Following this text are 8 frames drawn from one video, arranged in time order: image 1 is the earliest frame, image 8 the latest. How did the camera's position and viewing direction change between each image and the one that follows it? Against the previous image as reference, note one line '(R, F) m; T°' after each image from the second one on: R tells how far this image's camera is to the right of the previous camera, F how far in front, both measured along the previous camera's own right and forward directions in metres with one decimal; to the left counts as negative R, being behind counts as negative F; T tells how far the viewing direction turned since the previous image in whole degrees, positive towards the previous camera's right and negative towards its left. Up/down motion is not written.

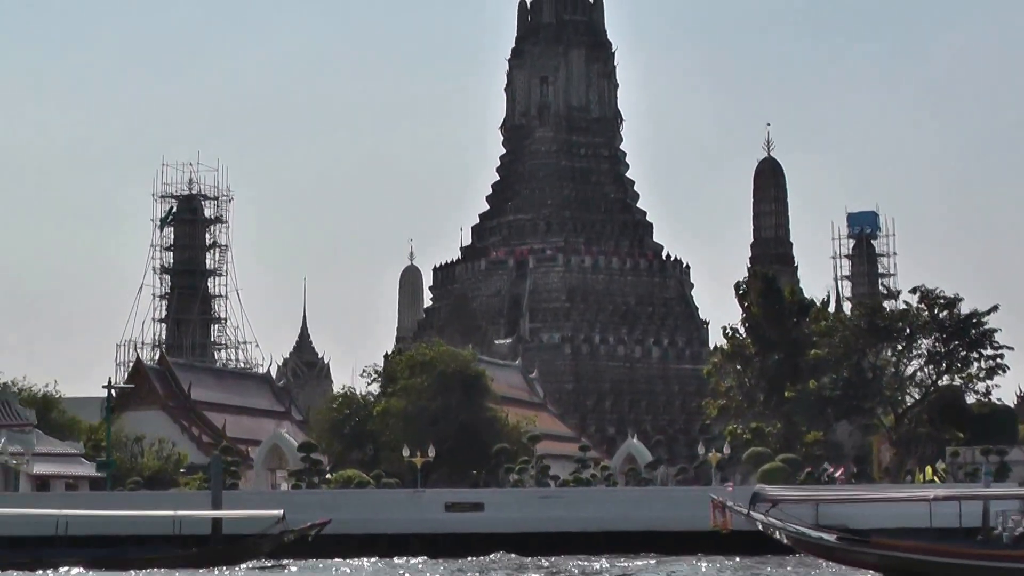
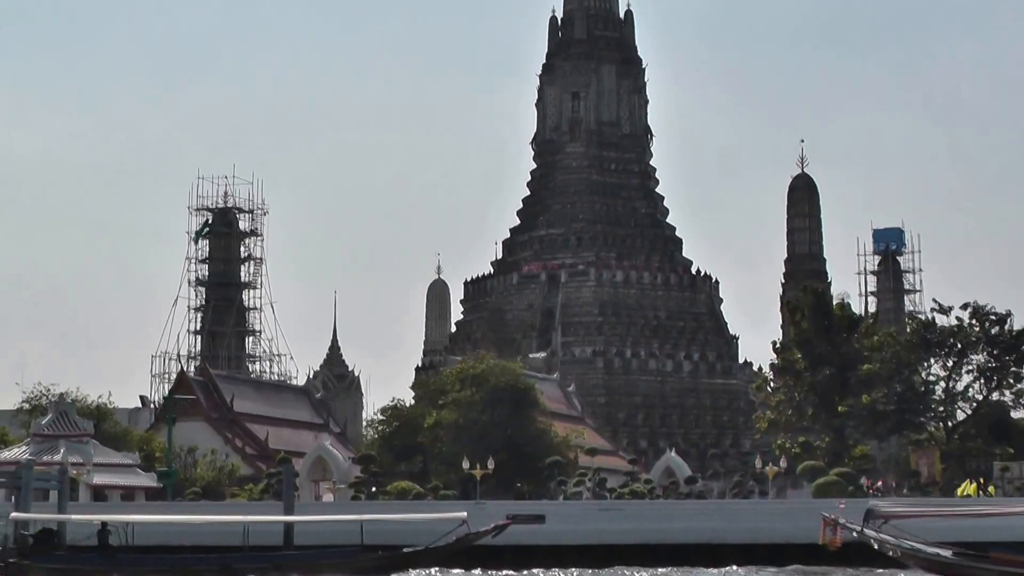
(-1.7, -0.3) m; +2°
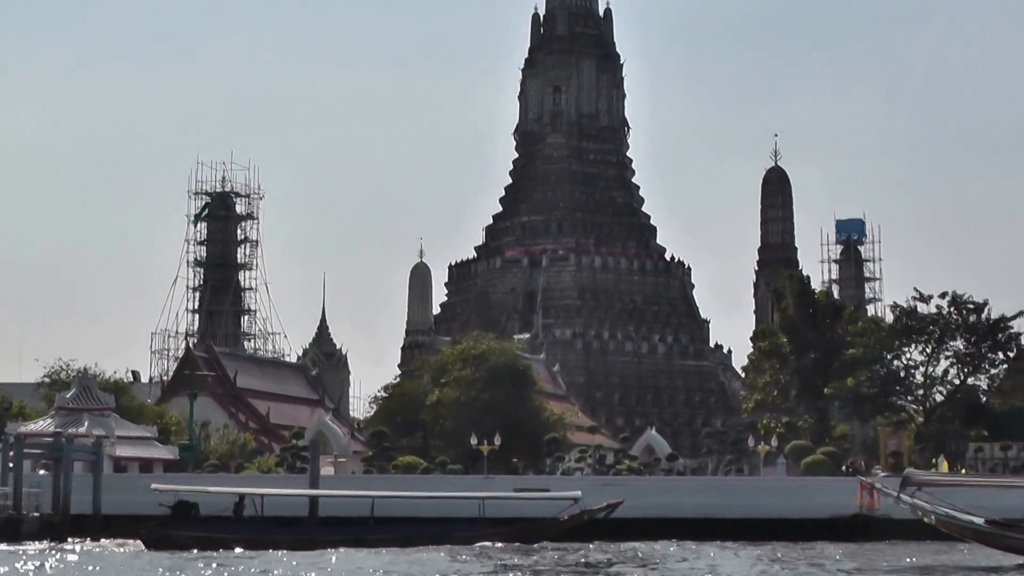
(-1.8, -1.5) m; +3°
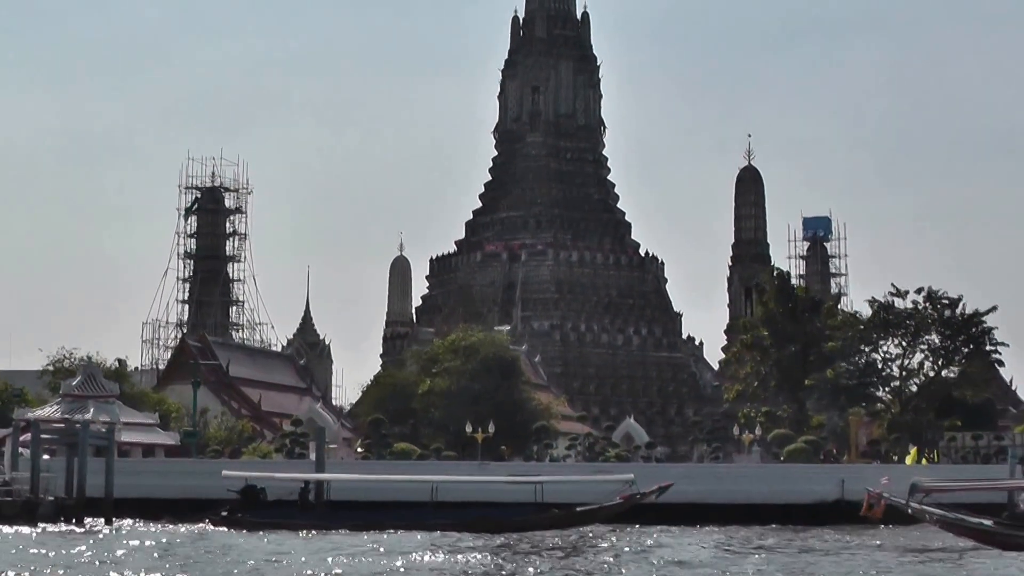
(-1.2, -1.1) m; +2°
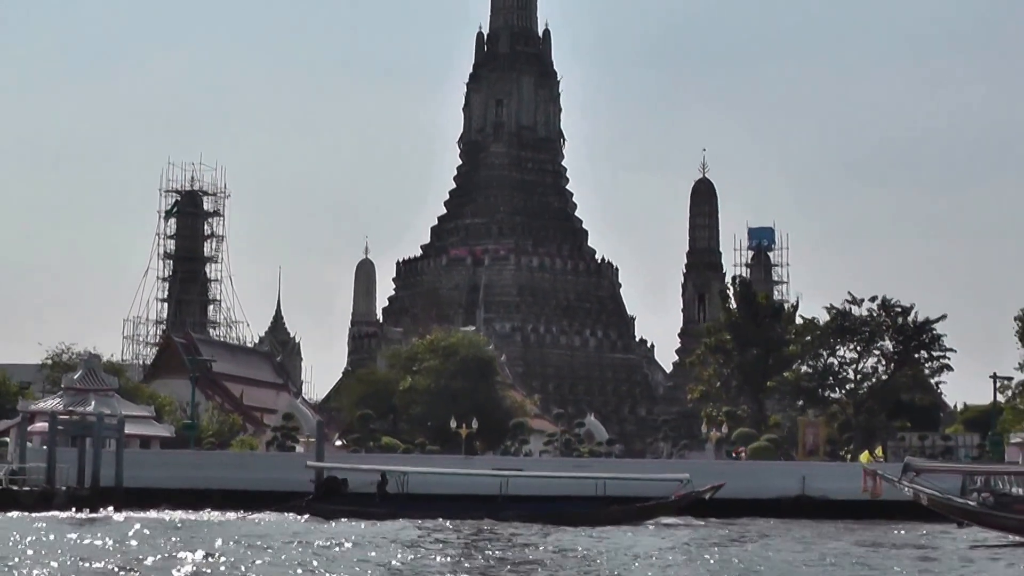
(-1.7, -1.8) m; +4°
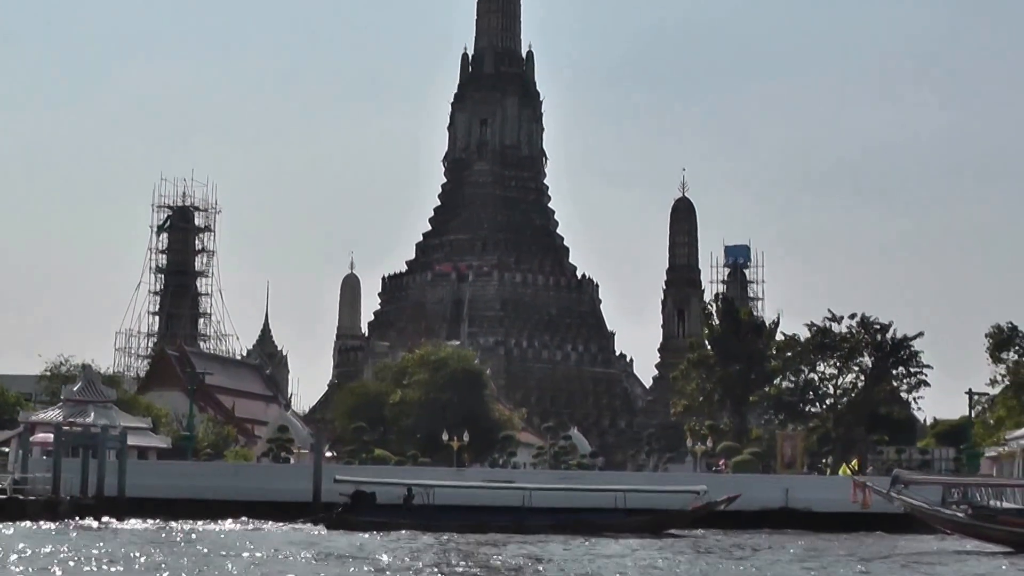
(-0.7, -0.9) m; +1°
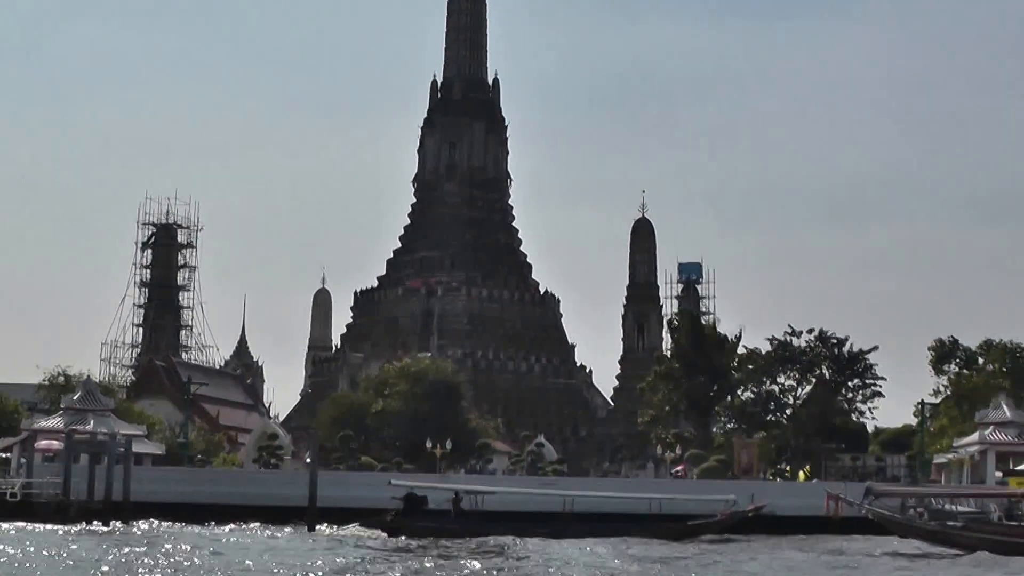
(-1.4, -1.8) m; +3°
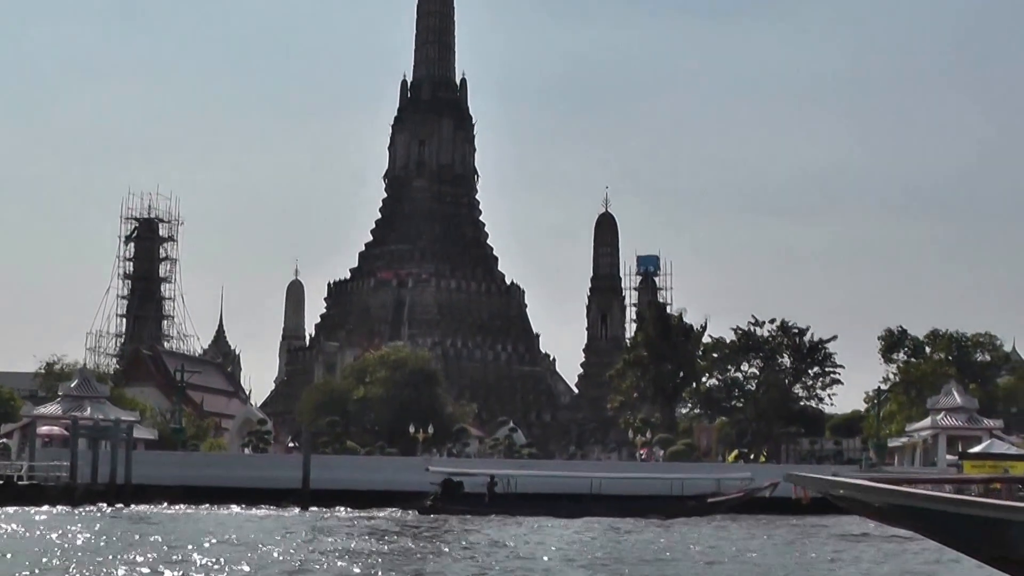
(-1.2, -1.7) m; +3°
